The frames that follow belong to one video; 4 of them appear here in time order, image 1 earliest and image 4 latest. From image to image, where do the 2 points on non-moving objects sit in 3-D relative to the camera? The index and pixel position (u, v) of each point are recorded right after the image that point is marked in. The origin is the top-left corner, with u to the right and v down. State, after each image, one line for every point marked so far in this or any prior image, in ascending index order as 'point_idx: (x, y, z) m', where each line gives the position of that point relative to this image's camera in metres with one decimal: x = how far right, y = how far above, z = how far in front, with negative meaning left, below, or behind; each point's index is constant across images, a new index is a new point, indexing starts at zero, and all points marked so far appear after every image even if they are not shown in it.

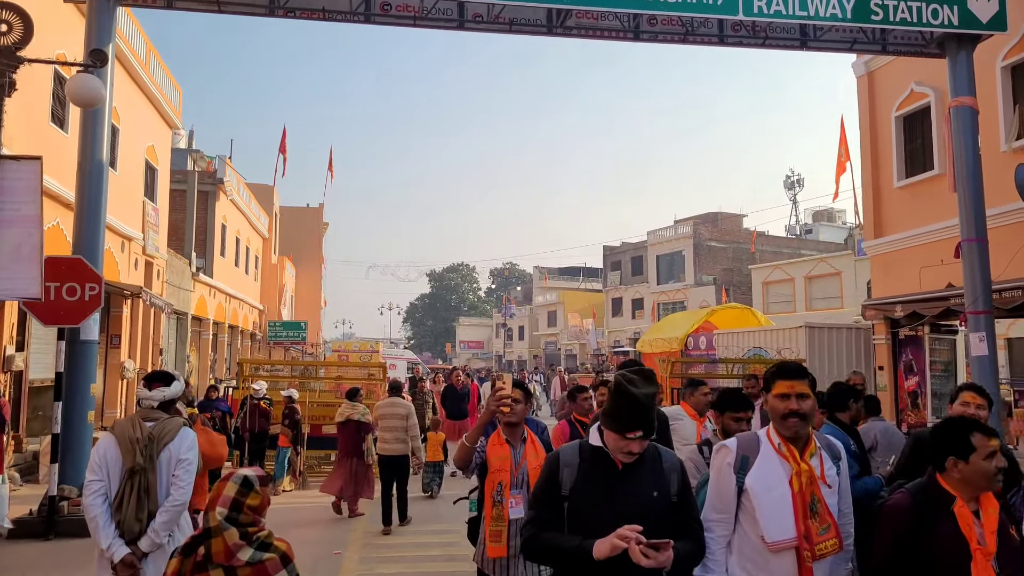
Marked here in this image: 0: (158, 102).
0: (-8.4, +4.4, +17.4) m
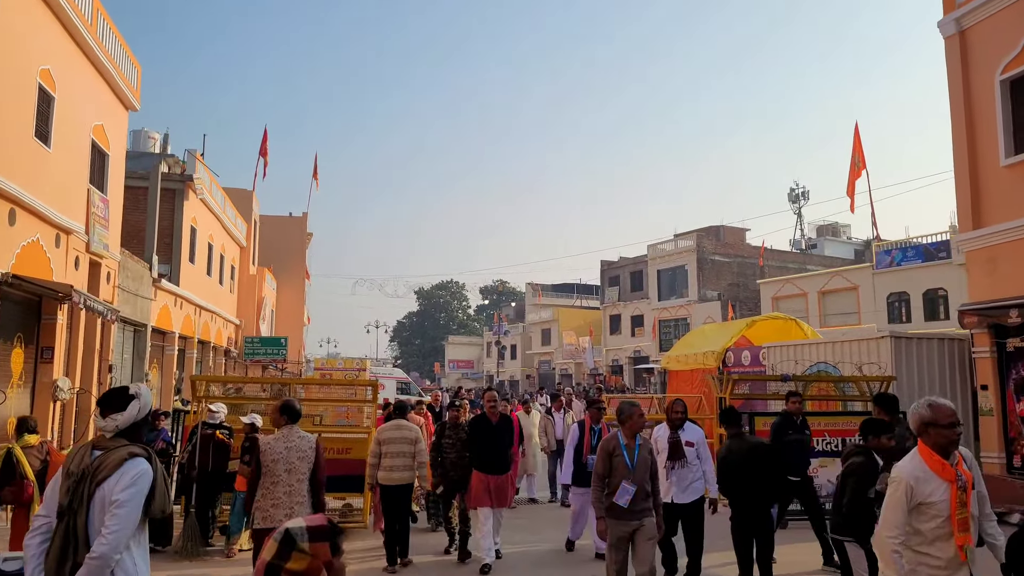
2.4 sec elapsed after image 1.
0: (-8.2, +4.3, +14.9) m
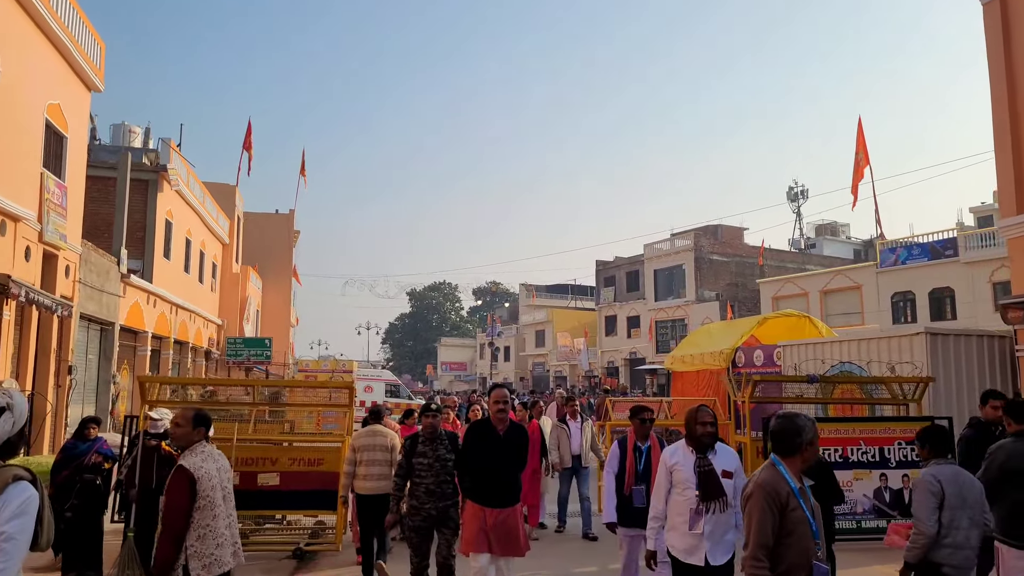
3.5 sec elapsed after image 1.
0: (-8.3, +4.4, +13.8) m
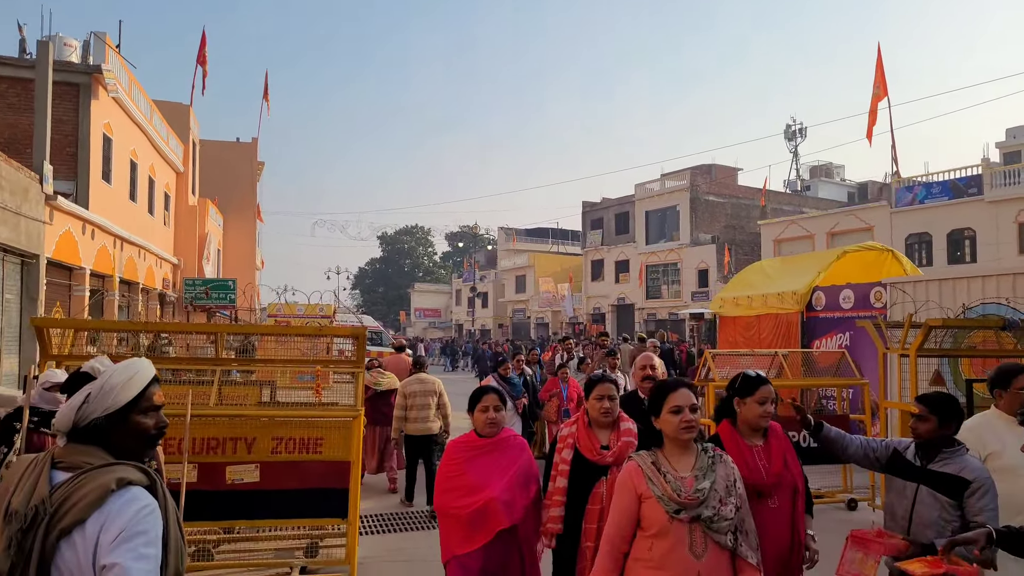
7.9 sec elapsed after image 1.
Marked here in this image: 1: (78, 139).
0: (-7.8, +5.6, +10.3) m
1: (-9.7, +3.3, +16.3) m
